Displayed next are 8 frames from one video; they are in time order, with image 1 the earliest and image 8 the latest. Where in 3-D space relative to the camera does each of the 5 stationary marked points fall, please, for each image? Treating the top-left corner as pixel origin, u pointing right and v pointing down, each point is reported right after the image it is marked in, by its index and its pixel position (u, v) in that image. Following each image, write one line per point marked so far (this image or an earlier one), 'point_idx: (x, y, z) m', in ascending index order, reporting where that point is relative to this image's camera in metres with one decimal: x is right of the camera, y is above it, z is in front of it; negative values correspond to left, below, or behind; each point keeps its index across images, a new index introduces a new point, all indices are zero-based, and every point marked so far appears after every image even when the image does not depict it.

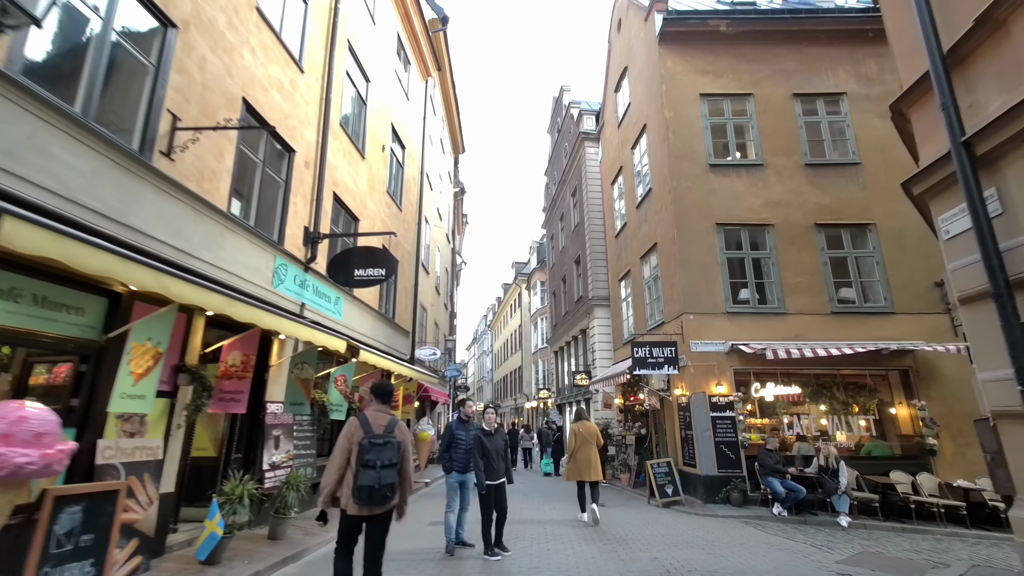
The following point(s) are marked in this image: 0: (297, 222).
0: (-4.2, +1.3, +8.8) m
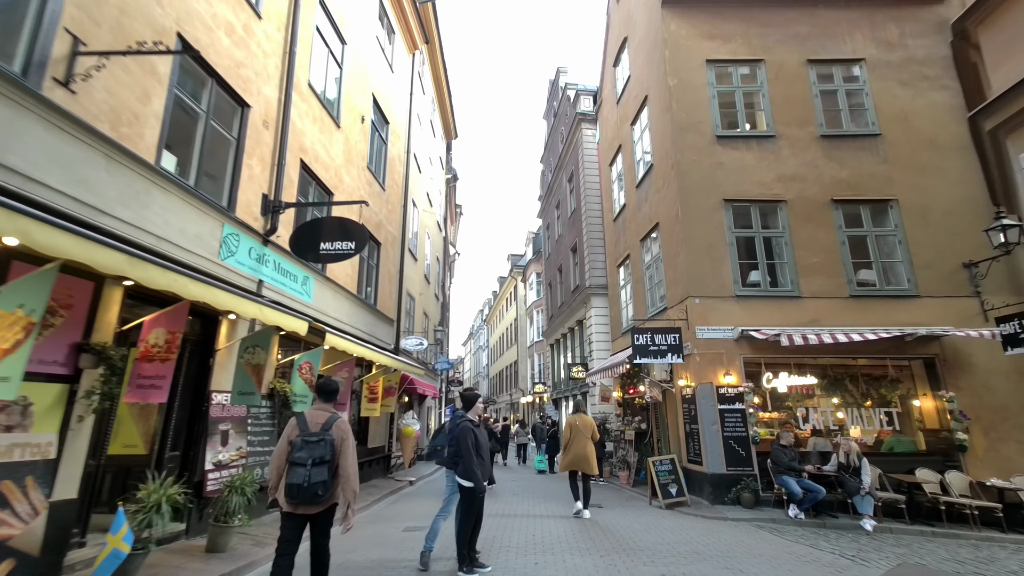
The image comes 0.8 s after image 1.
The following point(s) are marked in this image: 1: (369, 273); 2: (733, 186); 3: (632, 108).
0: (-4.5, +1.7, +7.7) m
1: (-4.3, +0.4, +13.4) m
2: (+5.6, +2.6, +11.4) m
3: (+4.1, +6.1, +15.3) m
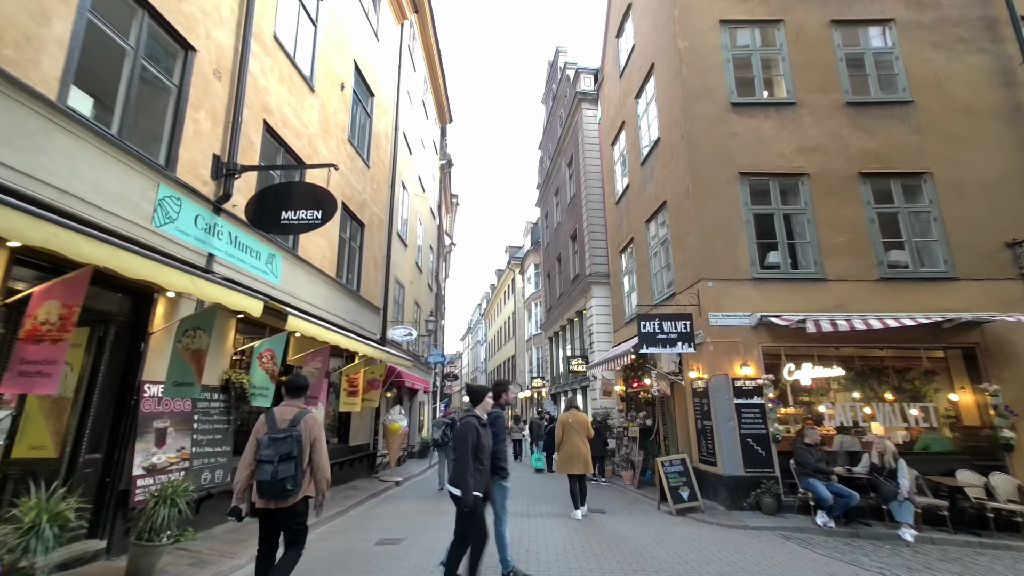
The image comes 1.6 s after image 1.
0: (-4.6, +2.1, +6.6) m
1: (-4.5, +0.9, +12.3) m
2: (+5.4, +3.0, +10.3) m
3: (+3.9, +6.5, +14.1) m
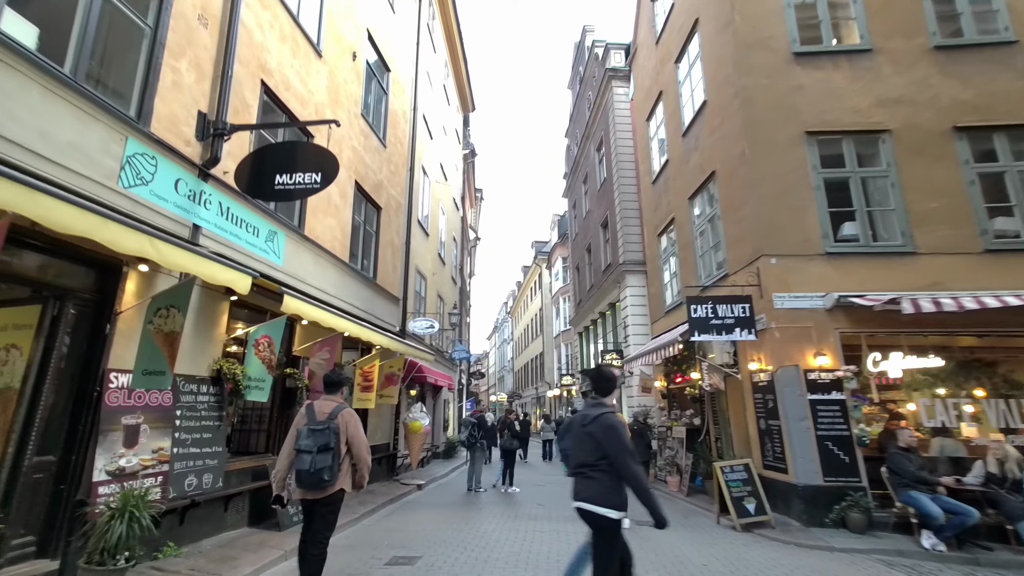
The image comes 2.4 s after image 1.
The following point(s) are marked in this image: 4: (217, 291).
0: (-4.2, +2.4, +5.7) m
1: (-3.7, +1.2, +11.4) m
2: (+6.0, +3.4, +8.9) m
3: (+4.6, +7.0, +12.8) m
4: (-4.1, 0.0, +6.2) m
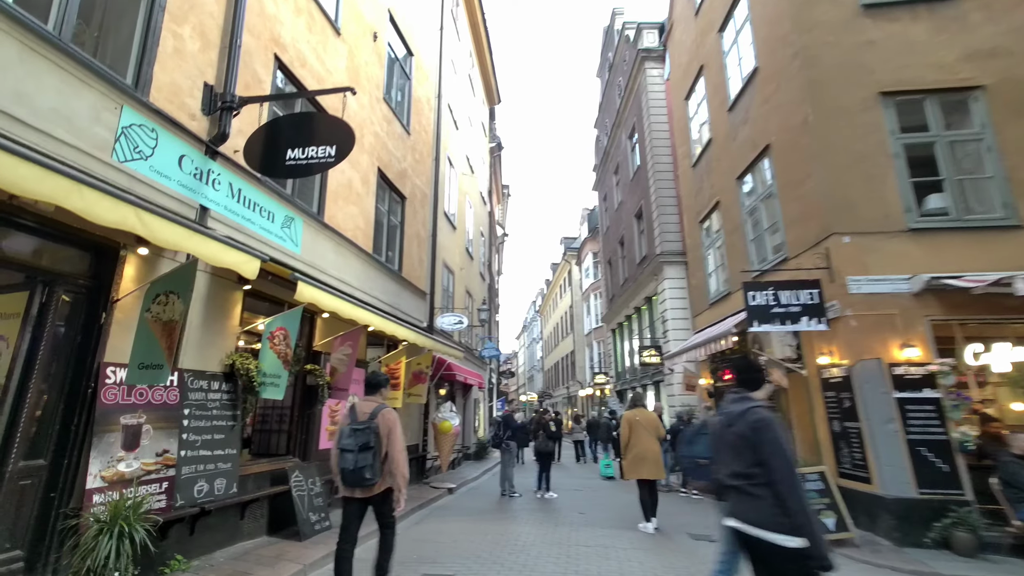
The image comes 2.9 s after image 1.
0: (-3.8, +2.6, +5.3) m
1: (-3.0, +1.3, +10.9) m
2: (+6.6, +3.7, +7.8) m
3: (+5.4, +7.2, +11.7) m
4: (-3.6, +0.1, +5.7) m
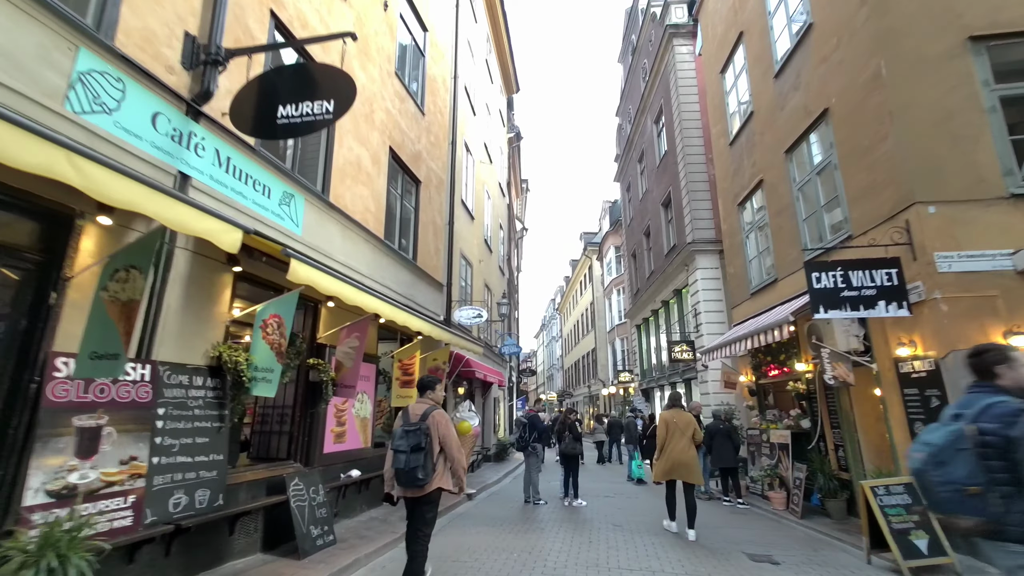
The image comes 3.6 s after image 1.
0: (-3.5, +2.8, +4.5) m
1: (-2.5, +1.6, +10.1) m
2: (+6.9, +4.0, +6.6) m
3: (+5.9, +7.5, +10.6) m
4: (-3.3, +0.3, +5.0) m
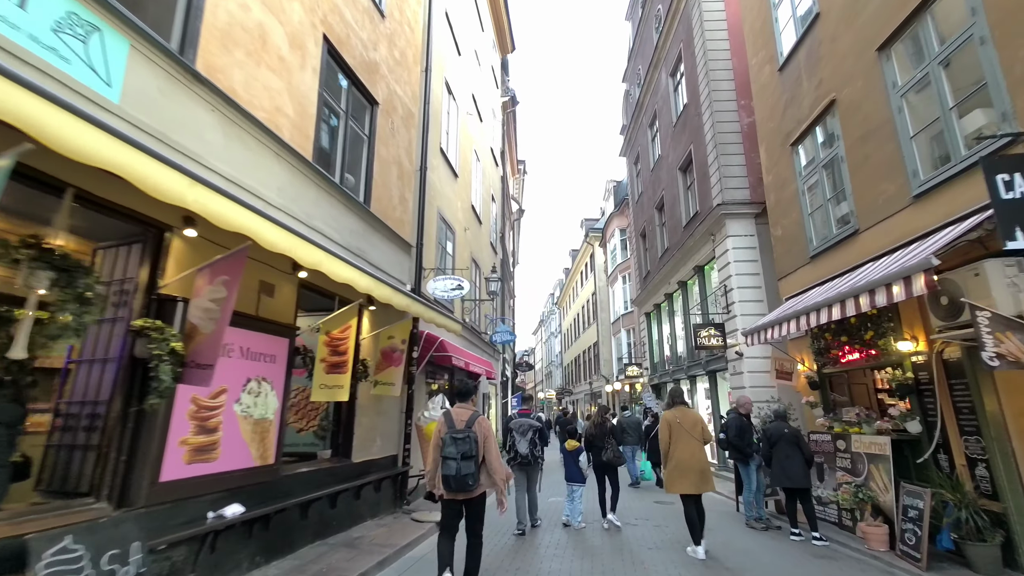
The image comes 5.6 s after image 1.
0: (-3.7, +3.5, +1.8) m
1: (-2.7, +2.3, +7.4) m
2: (+6.7, +4.8, +3.9) m
3: (+5.6, +8.3, +7.9) m
4: (-3.5, +1.1, +2.3) m
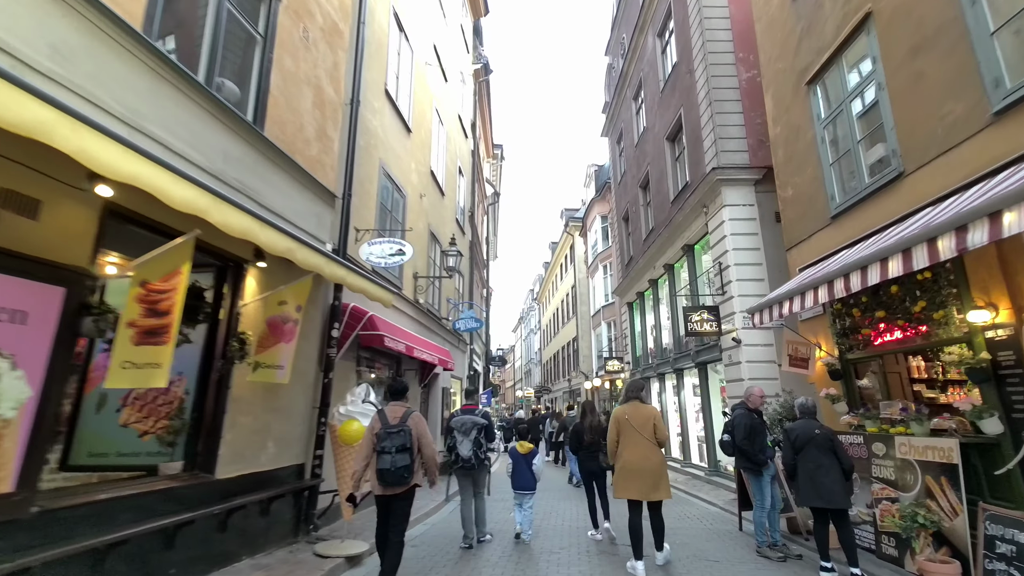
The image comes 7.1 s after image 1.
0: (-4.2, +4.1, -0.3) m
1: (-3.4, +2.9, +5.3) m
2: (+6.2, +5.3, +2.2) m
3: (+5.0, +8.9, +6.1) m
4: (-4.0, +1.7, +0.2) m
